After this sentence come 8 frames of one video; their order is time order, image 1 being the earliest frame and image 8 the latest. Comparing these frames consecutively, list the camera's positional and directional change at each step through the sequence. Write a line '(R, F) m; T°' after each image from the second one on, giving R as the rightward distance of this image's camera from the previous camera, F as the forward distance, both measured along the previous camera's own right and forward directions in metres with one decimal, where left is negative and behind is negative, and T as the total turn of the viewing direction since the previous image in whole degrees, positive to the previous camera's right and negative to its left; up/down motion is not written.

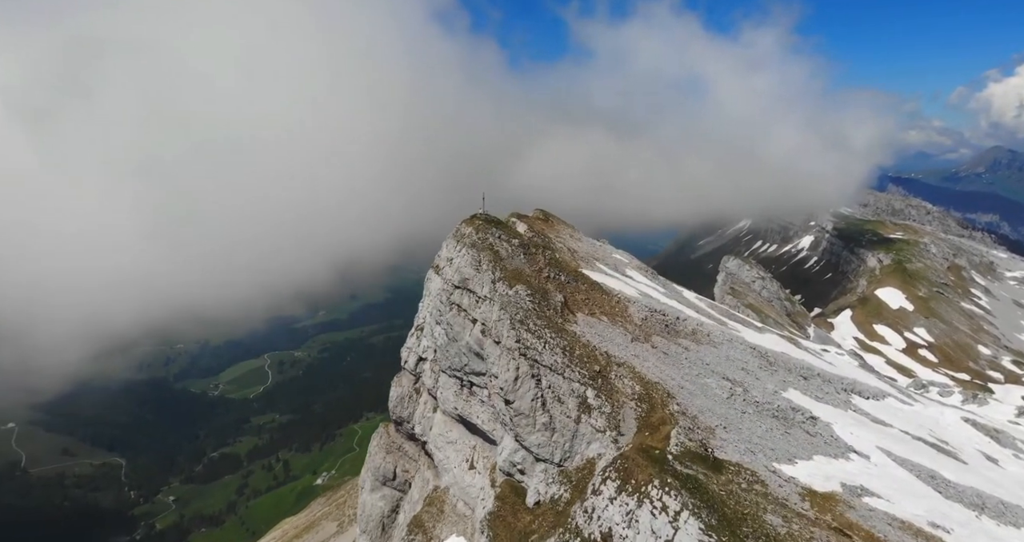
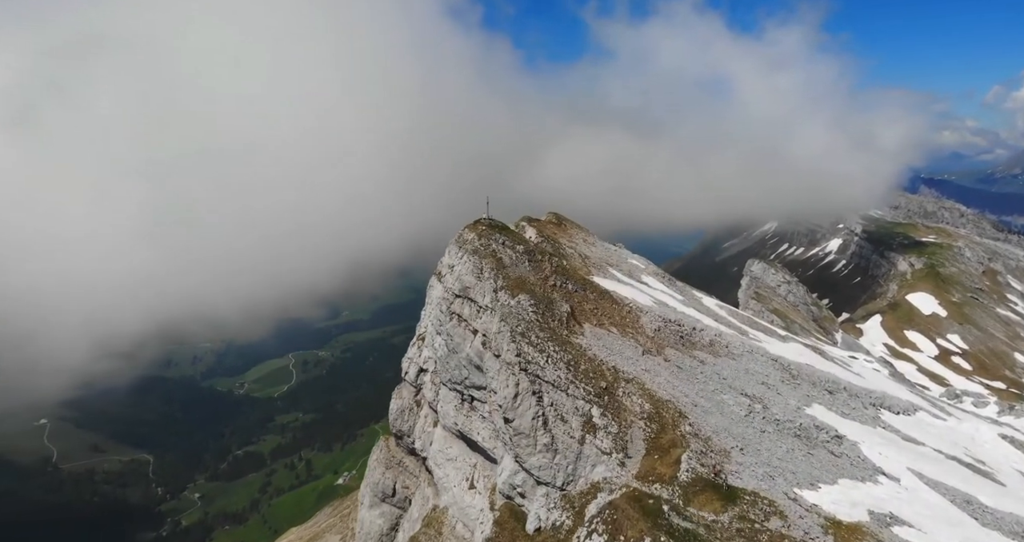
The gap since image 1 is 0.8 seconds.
(+1.4, +2.7) m; -2°
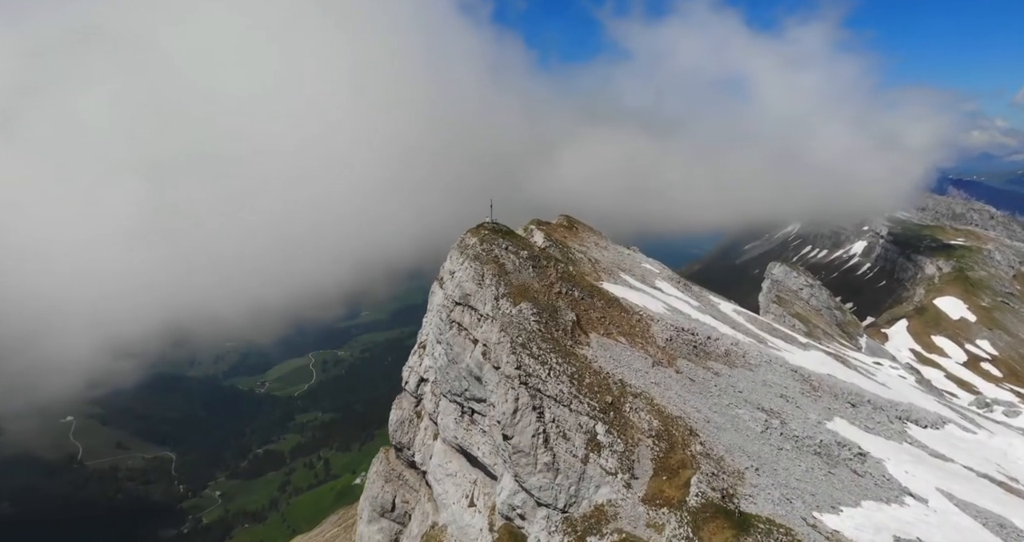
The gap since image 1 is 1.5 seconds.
(+1.1, +2.3) m; -2°
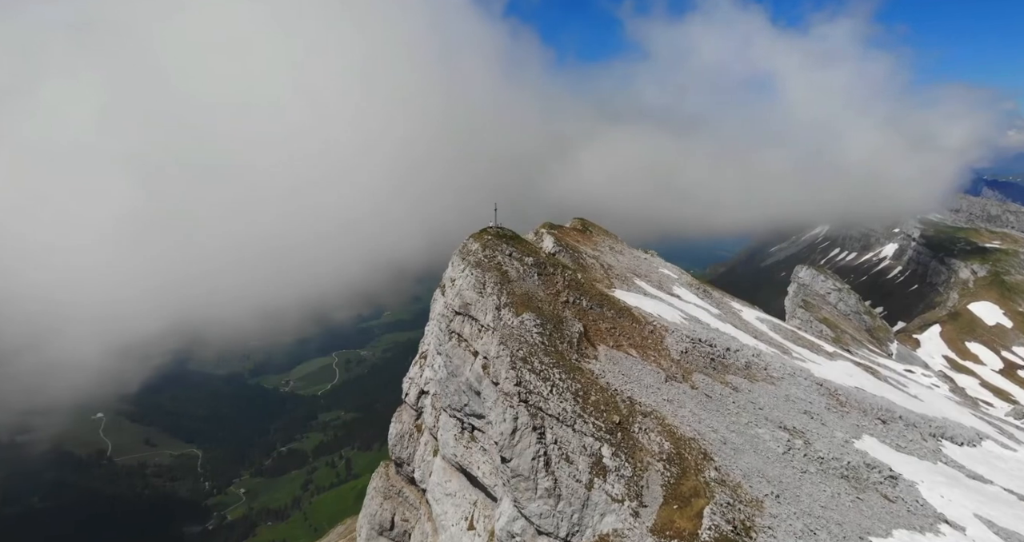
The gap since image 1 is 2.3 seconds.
(+1.3, +2.7) m; -2°
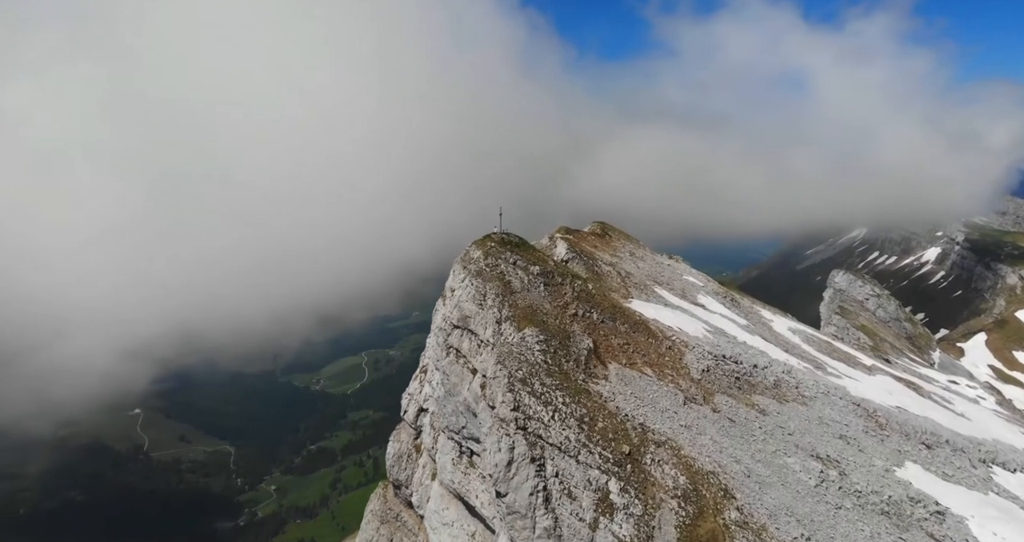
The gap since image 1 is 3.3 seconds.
(+1.6, +3.6) m; -3°
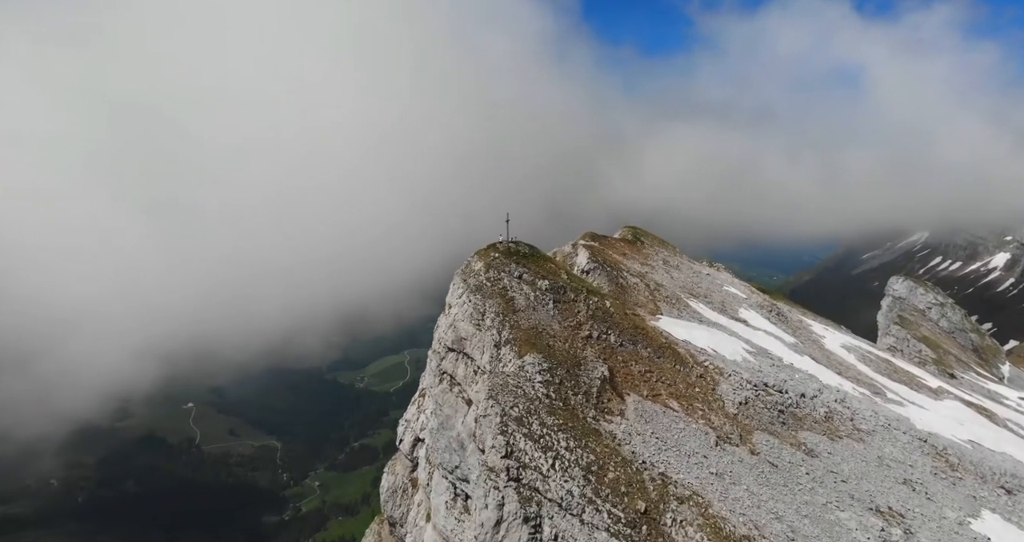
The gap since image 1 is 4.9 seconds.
(+2.1, +5.4) m; -4°
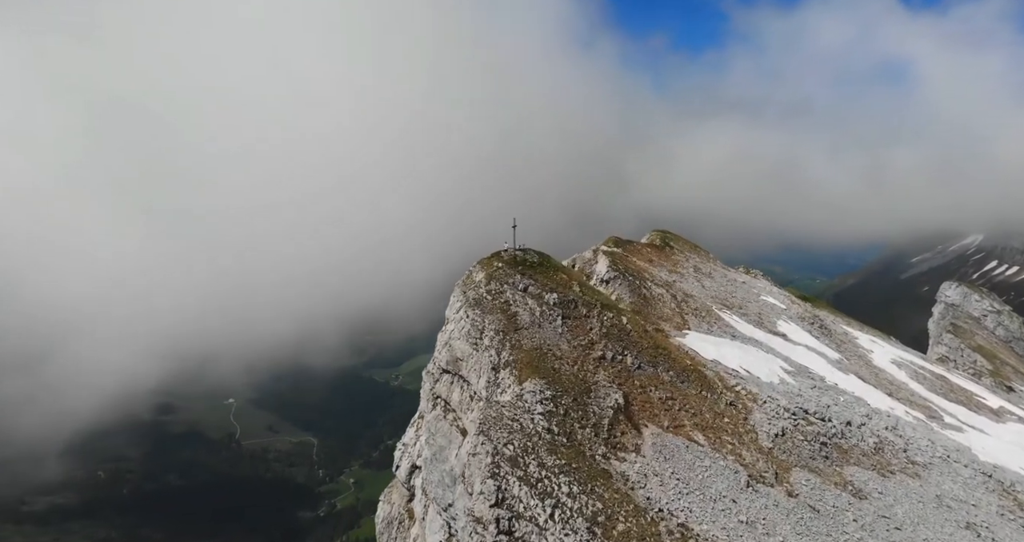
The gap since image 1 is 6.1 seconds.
(+1.5, +4.0) m; -3°
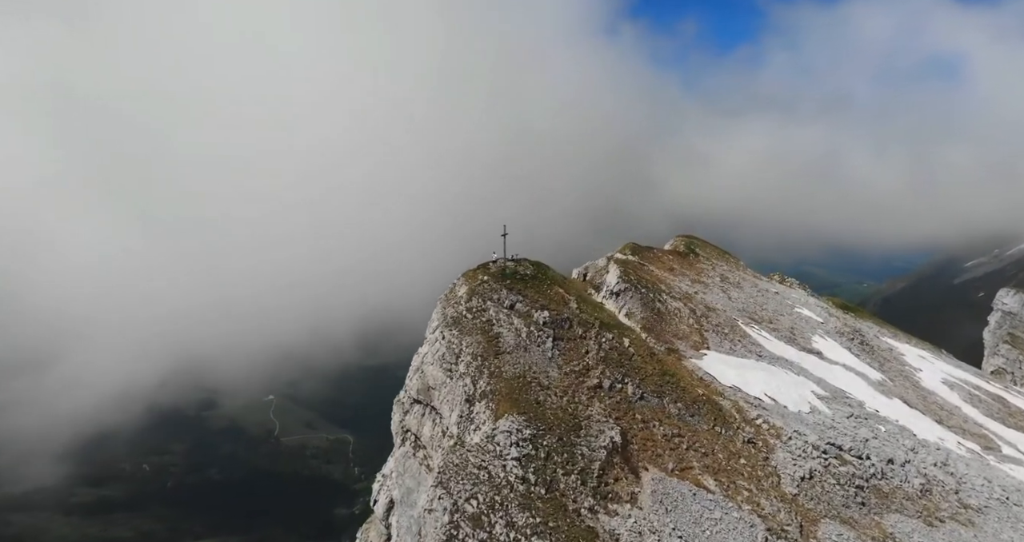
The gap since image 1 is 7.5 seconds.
(+2.3, +4.0) m; -3°
